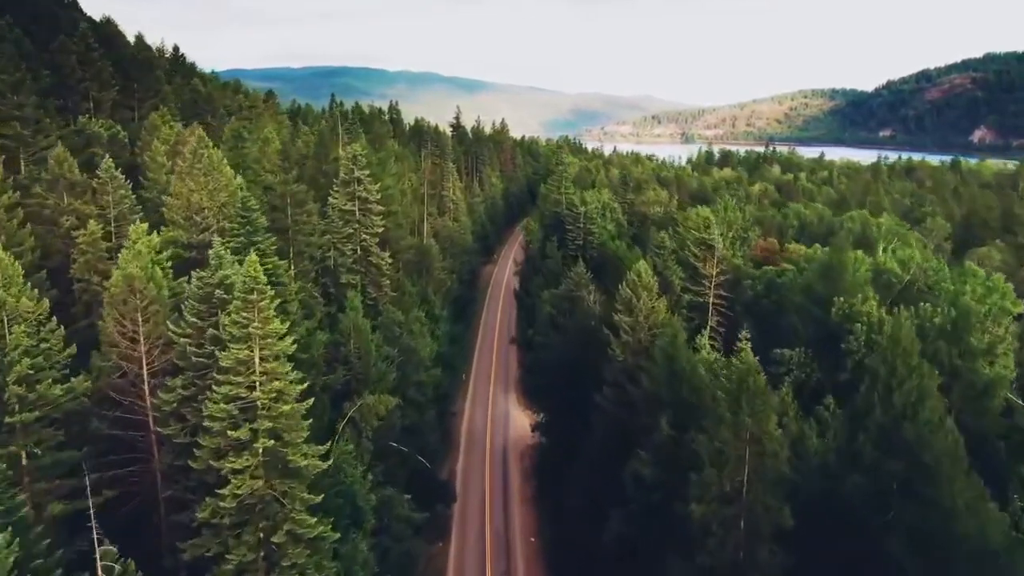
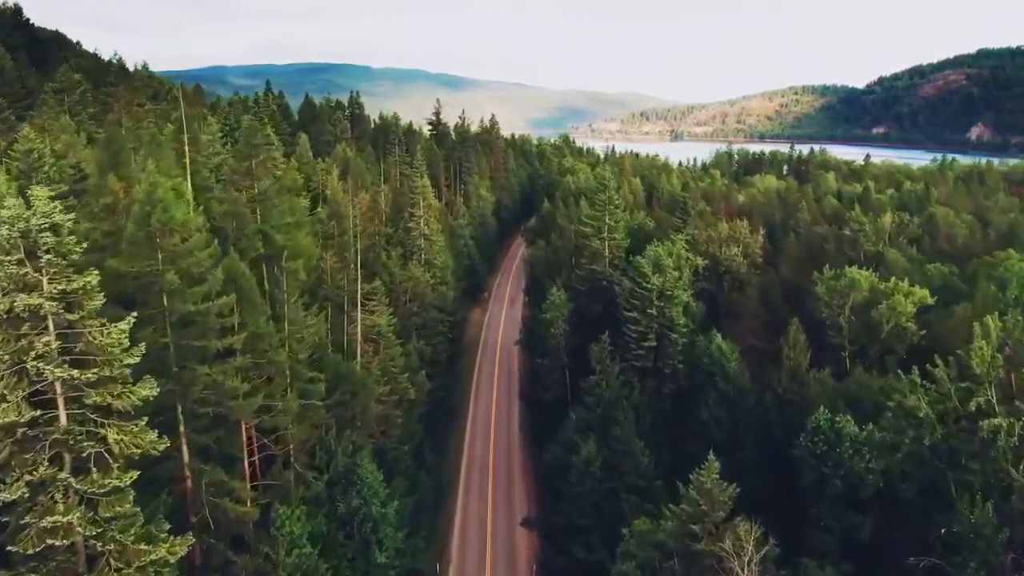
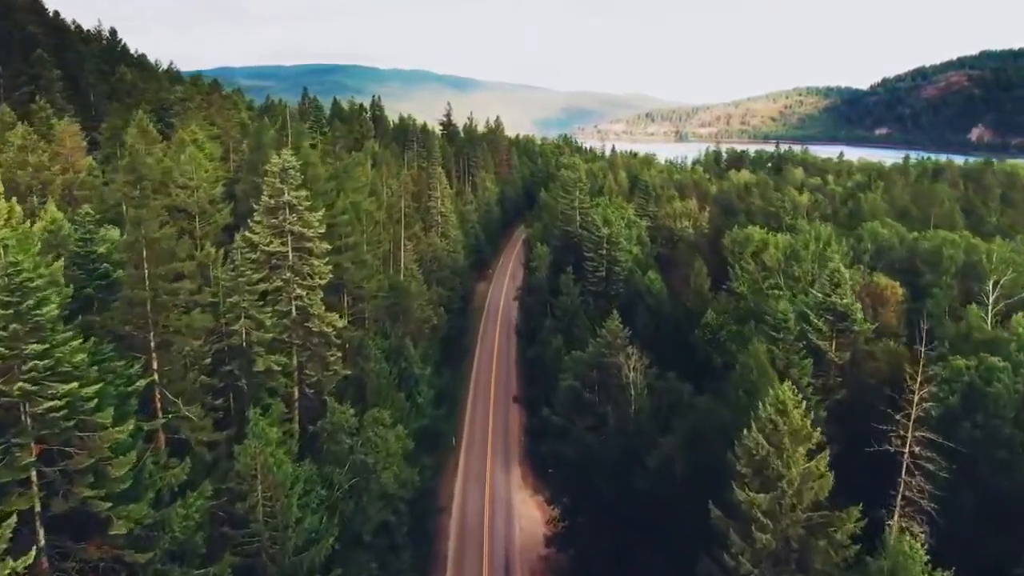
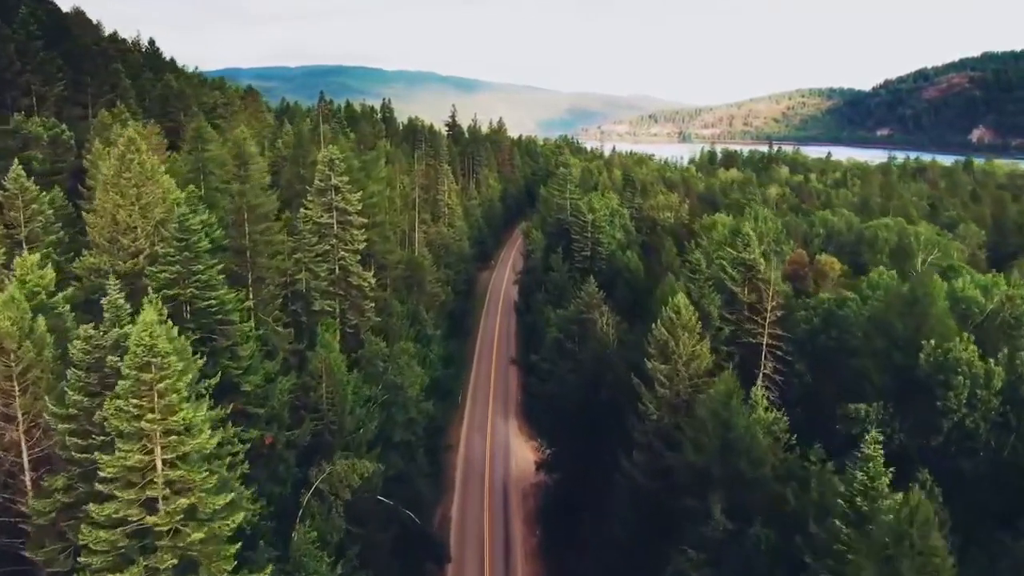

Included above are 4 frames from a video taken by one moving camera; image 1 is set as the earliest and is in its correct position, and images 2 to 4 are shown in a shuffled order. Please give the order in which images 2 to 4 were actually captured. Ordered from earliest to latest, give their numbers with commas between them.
4, 3, 2
